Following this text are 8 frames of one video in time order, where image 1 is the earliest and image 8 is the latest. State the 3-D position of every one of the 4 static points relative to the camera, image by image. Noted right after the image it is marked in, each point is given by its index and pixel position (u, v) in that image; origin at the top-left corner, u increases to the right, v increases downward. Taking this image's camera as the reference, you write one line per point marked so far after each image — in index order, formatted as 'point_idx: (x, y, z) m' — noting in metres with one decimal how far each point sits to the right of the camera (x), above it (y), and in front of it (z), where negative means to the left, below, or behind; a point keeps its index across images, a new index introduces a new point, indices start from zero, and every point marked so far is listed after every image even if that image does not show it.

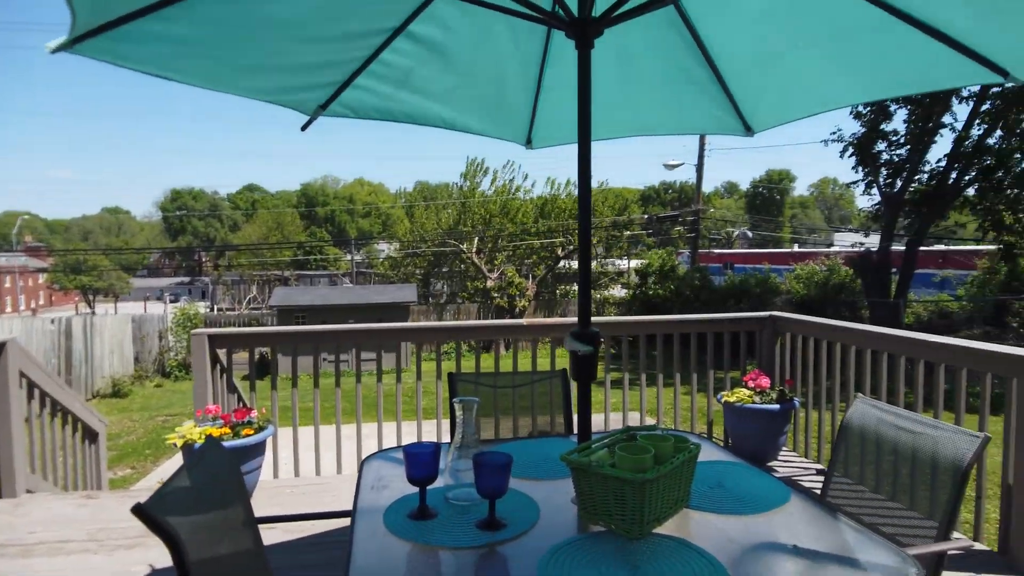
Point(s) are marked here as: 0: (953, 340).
0: (+2.0, -0.2, +3.2) m
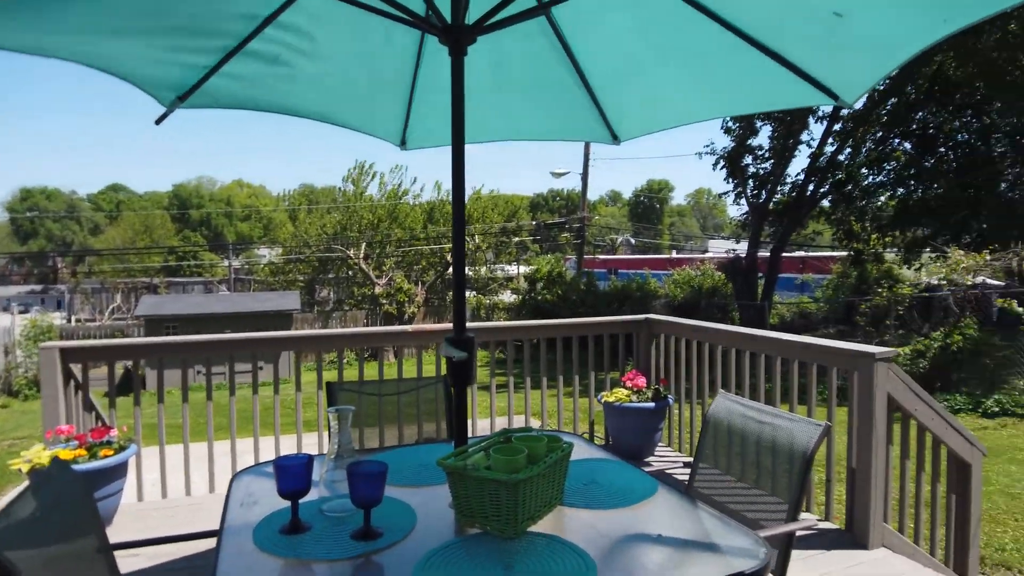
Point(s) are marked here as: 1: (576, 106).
0: (+1.5, -0.3, +3.4) m
1: (+0.3, +0.8, +3.0) m
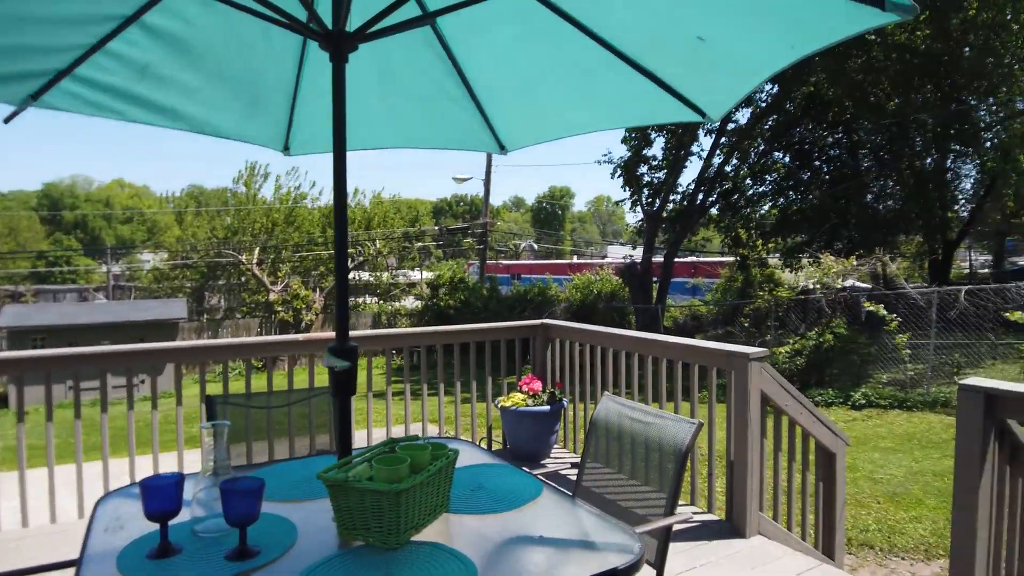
0: (+0.9, -0.3, +3.6) m
1: (-0.2, +0.8, +3.0) m
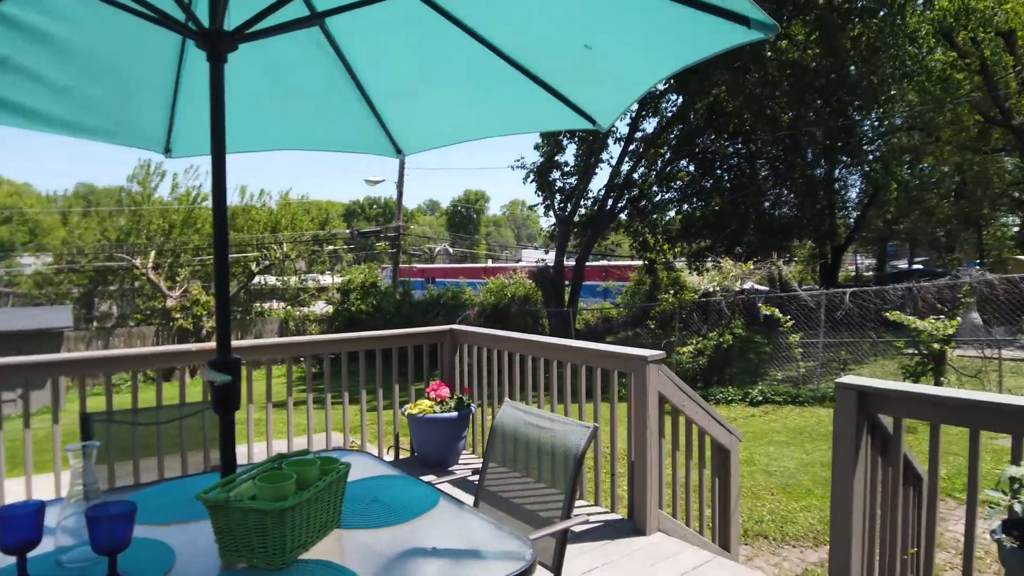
0: (+0.4, -0.3, +3.7) m
1: (-0.6, +0.7, +2.9) m
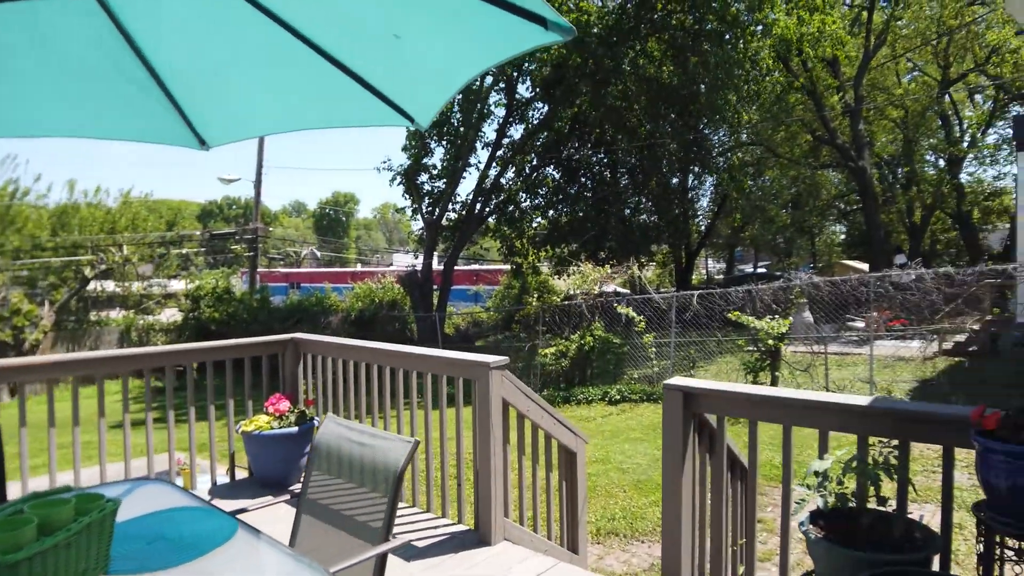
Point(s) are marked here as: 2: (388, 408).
0: (-0.4, -0.3, +3.6) m
1: (-1.3, +0.7, +2.6) m
2: (-0.7, -0.7, +4.0) m
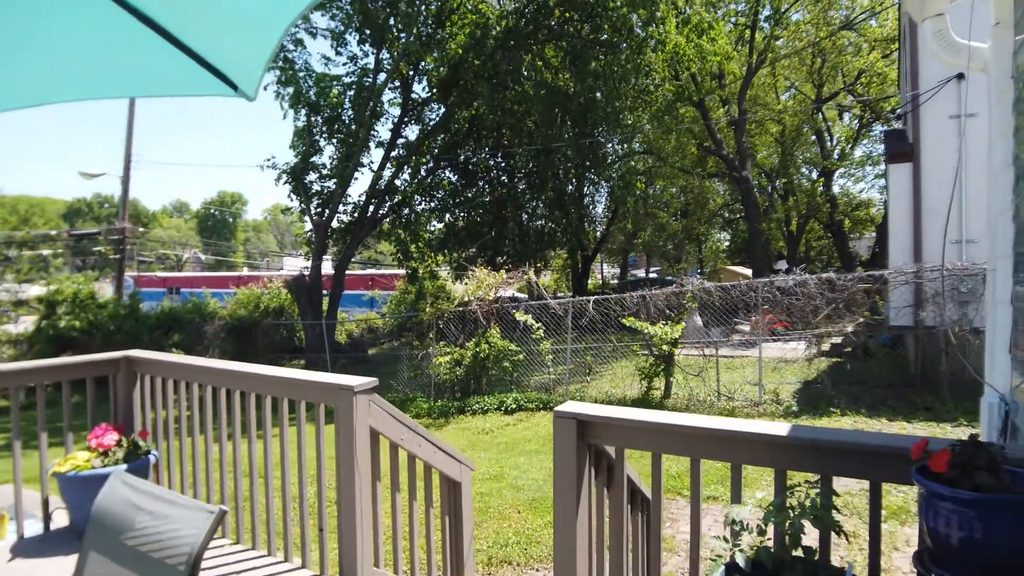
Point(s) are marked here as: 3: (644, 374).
0: (-1.0, -0.4, +3.0) m
1: (-1.7, +0.7, +1.9) m
2: (-1.4, -0.7, +3.4) m
3: (+1.9, -1.2, +9.6) m
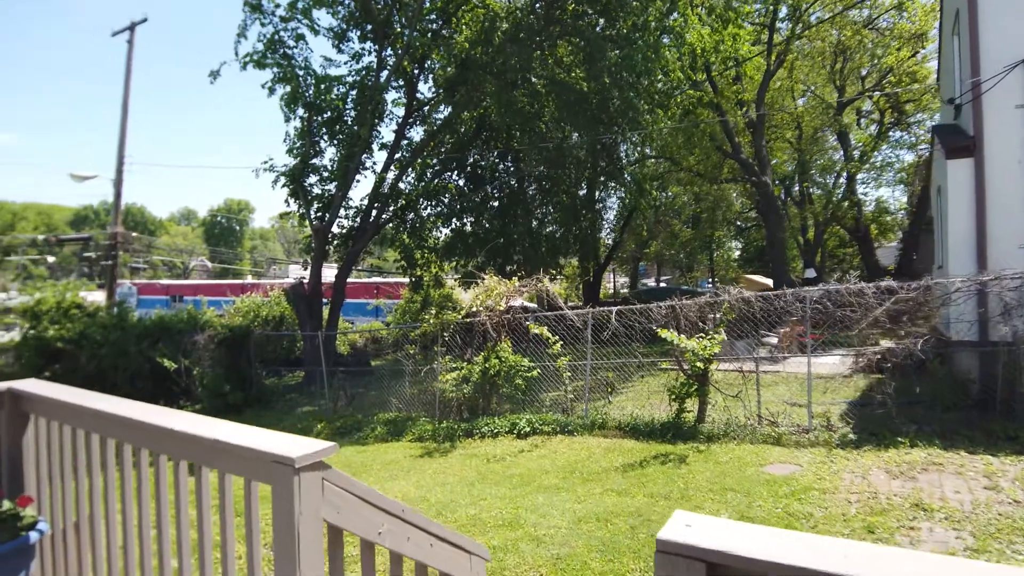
0: (-0.9, -0.4, +2.0) m
1: (-1.6, +0.7, +0.9) m
2: (-1.2, -0.8, +2.3) m
3: (+2.1, -1.3, +8.5) m
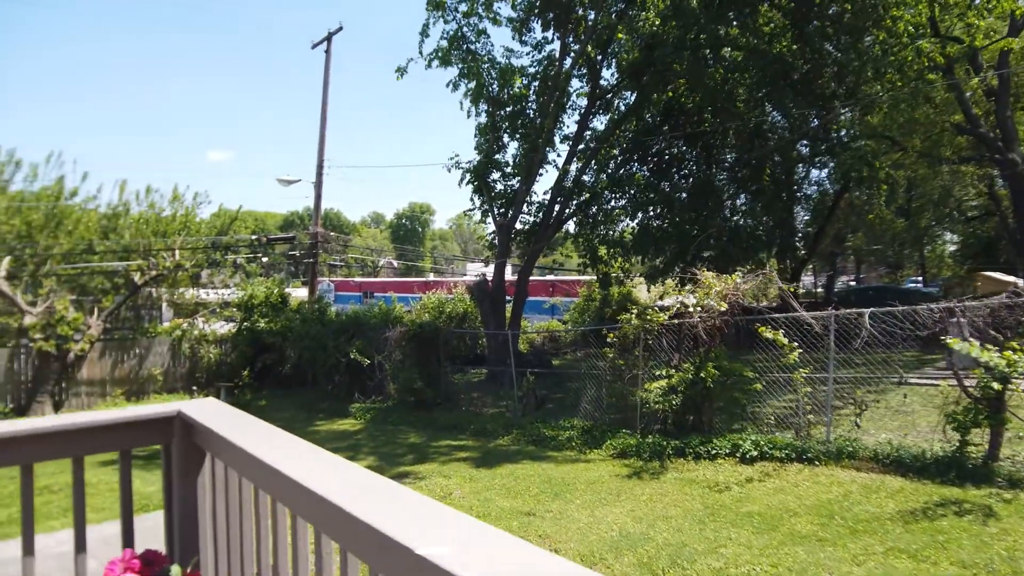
0: (-0.1, -0.4, +1.0) m
1: (-1.1, +0.7, +0.2) m
2: (-0.3, -0.7, +1.5) m
3: (+4.4, -1.3, +6.7) m
